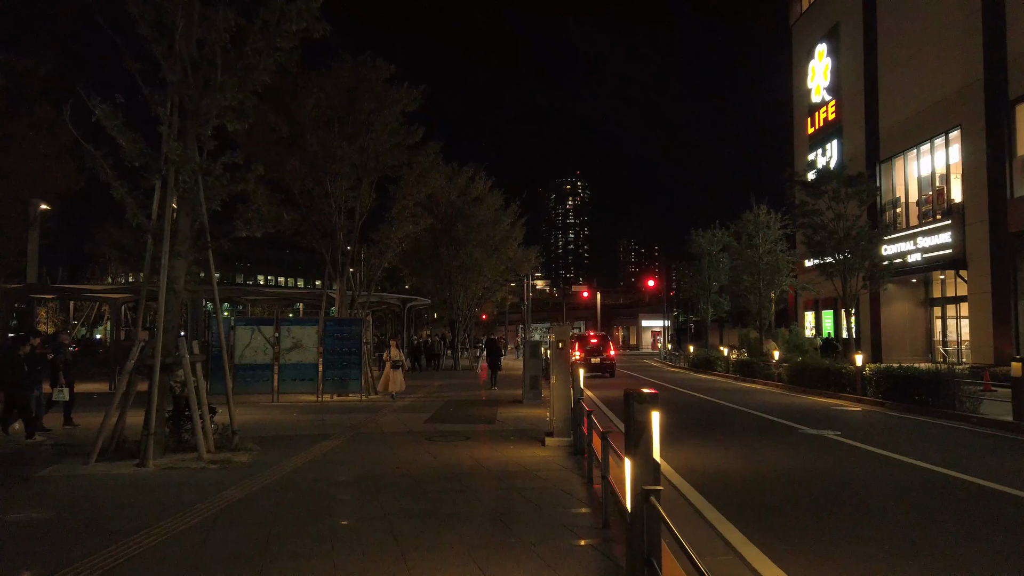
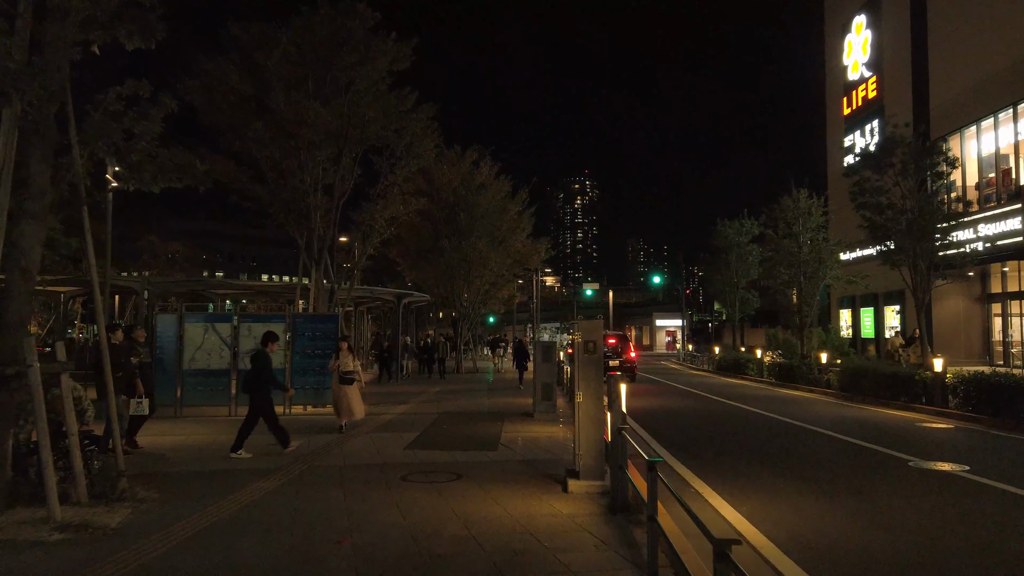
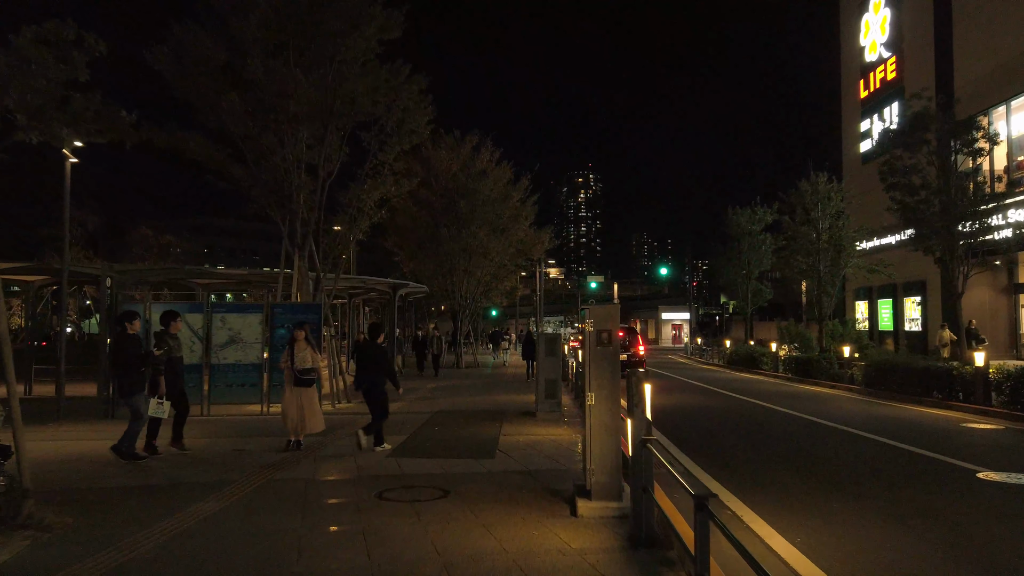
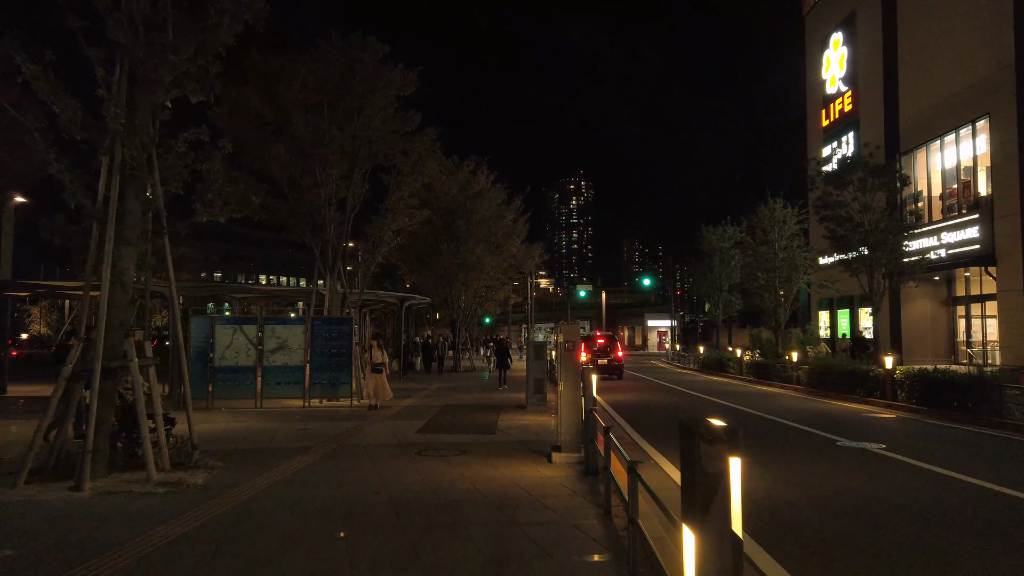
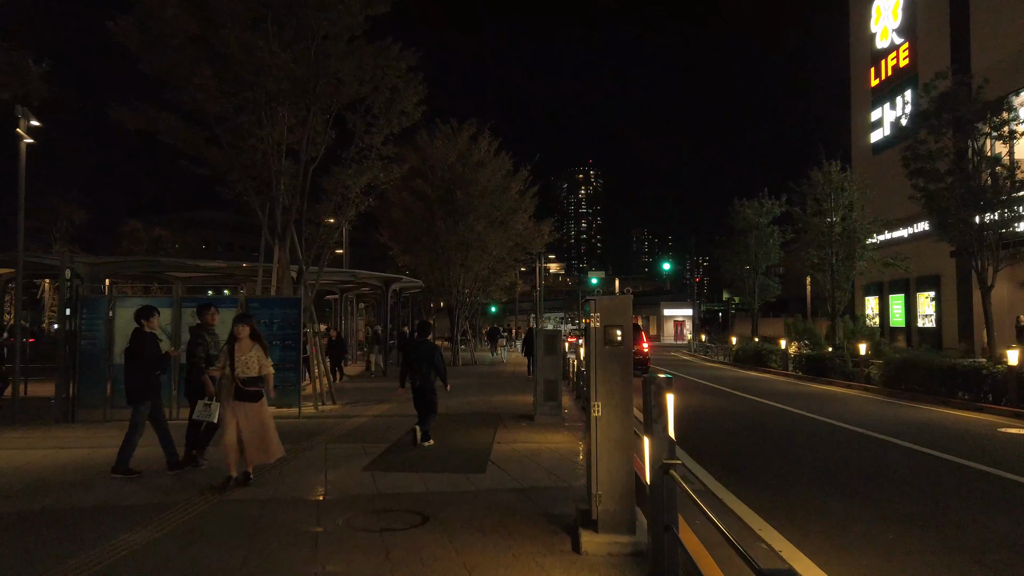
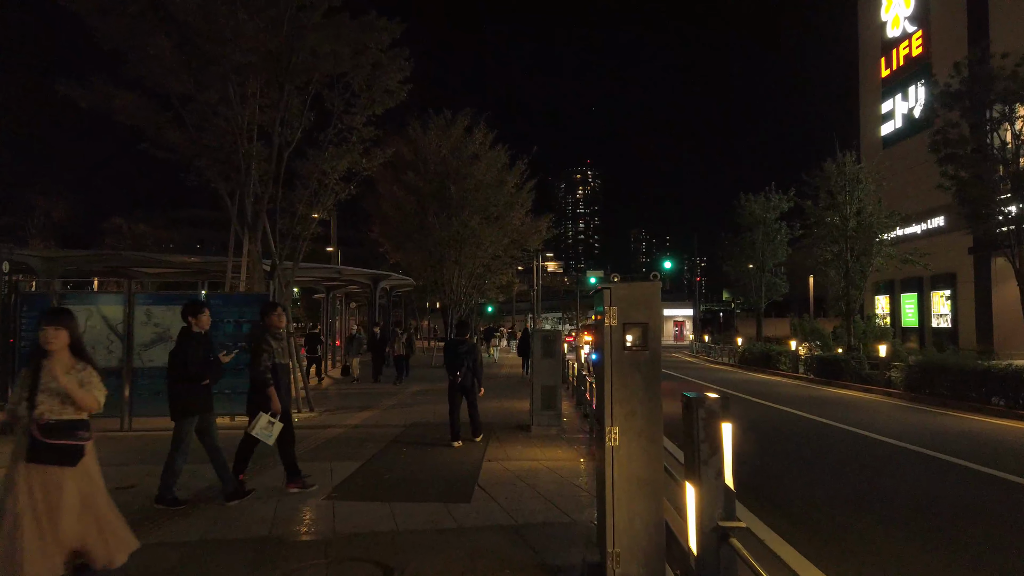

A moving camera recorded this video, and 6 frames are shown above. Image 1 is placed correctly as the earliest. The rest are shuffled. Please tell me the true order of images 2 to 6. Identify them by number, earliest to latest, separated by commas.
4, 2, 3, 5, 6
